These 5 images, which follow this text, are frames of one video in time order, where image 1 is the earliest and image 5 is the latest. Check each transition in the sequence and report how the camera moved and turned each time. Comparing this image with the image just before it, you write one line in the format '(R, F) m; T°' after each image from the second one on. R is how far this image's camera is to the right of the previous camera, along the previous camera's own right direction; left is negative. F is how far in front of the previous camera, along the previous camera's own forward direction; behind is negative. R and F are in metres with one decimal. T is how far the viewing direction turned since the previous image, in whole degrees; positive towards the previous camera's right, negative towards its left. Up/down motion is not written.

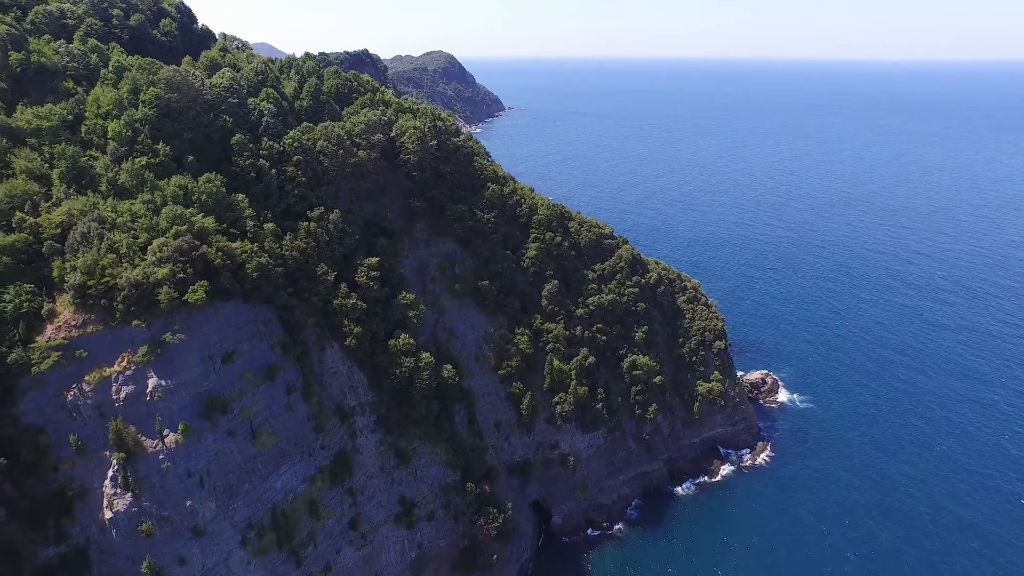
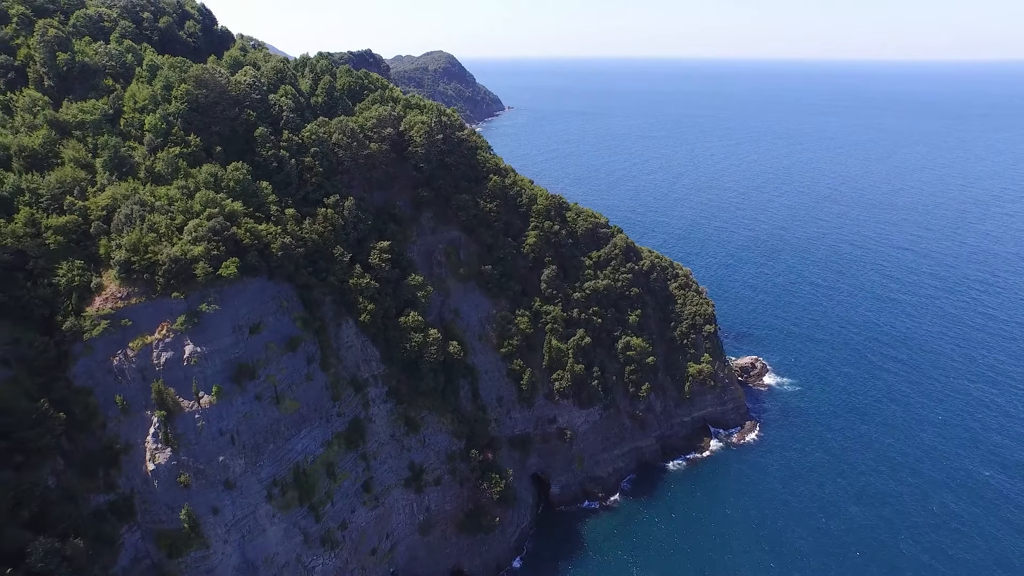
(0.0, -3.8) m; 0°
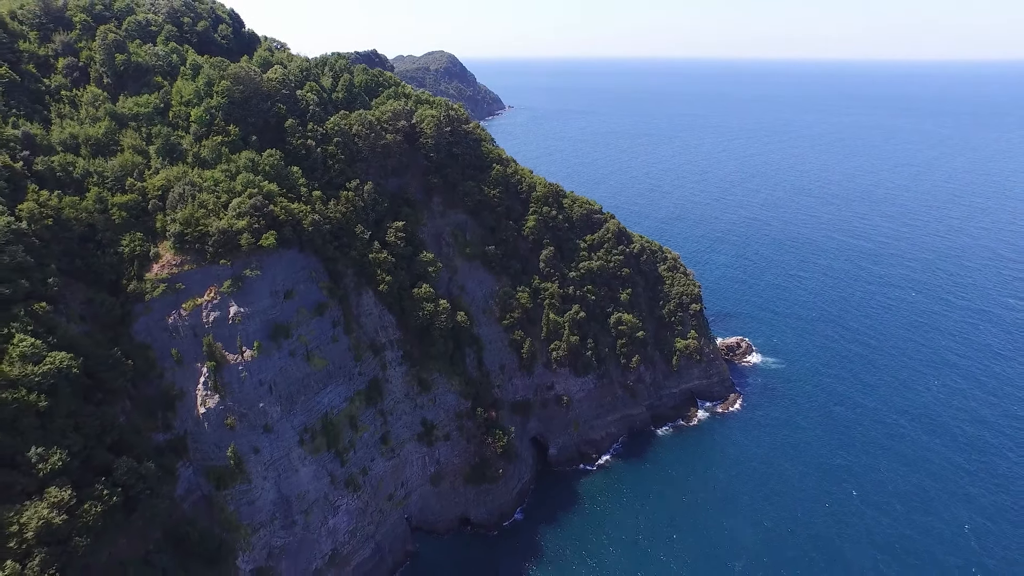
(0.0, -5.9) m; 0°
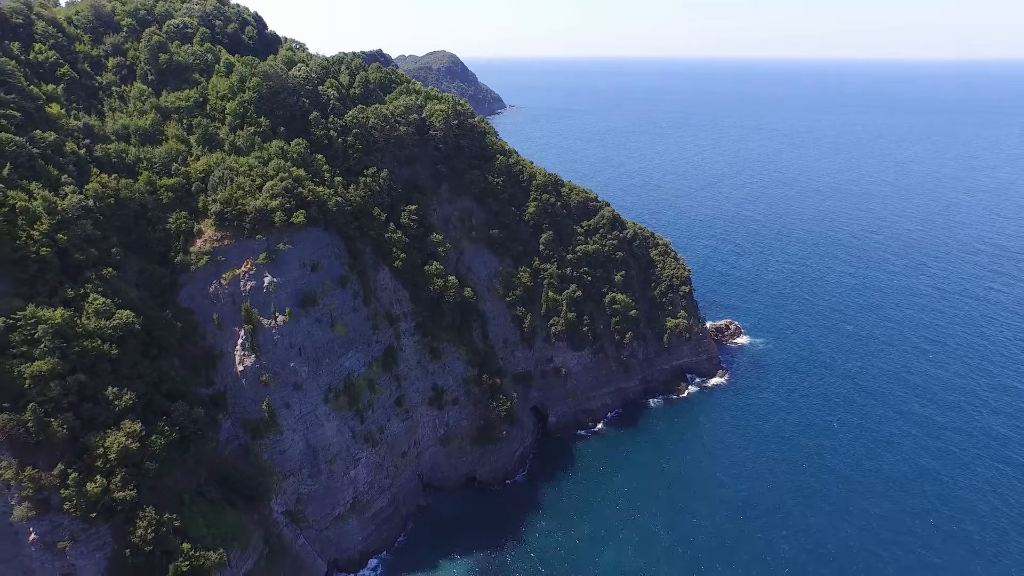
(-0.1, -5.6) m; 0°
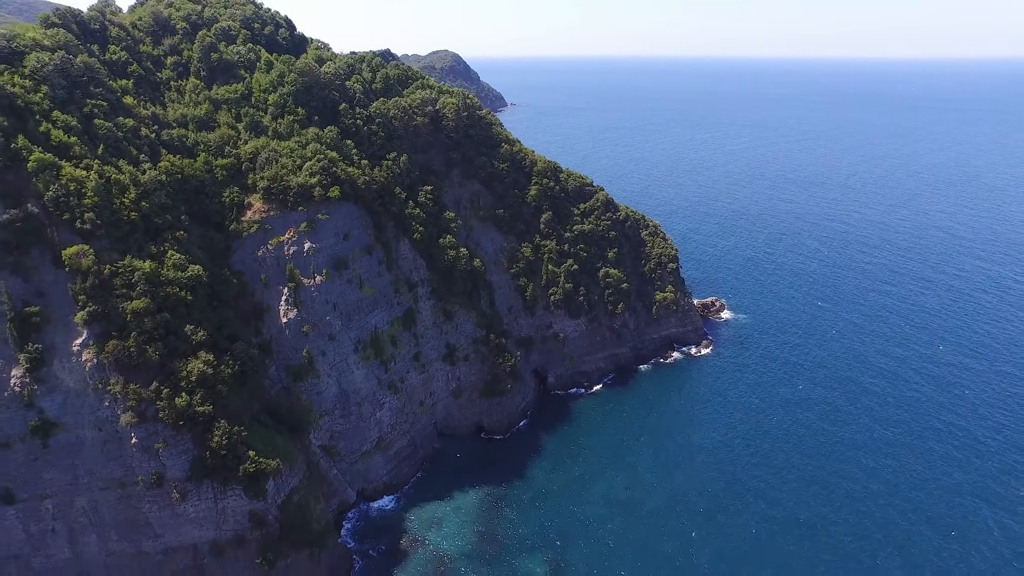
(-0.2, -8.4) m; 0°
